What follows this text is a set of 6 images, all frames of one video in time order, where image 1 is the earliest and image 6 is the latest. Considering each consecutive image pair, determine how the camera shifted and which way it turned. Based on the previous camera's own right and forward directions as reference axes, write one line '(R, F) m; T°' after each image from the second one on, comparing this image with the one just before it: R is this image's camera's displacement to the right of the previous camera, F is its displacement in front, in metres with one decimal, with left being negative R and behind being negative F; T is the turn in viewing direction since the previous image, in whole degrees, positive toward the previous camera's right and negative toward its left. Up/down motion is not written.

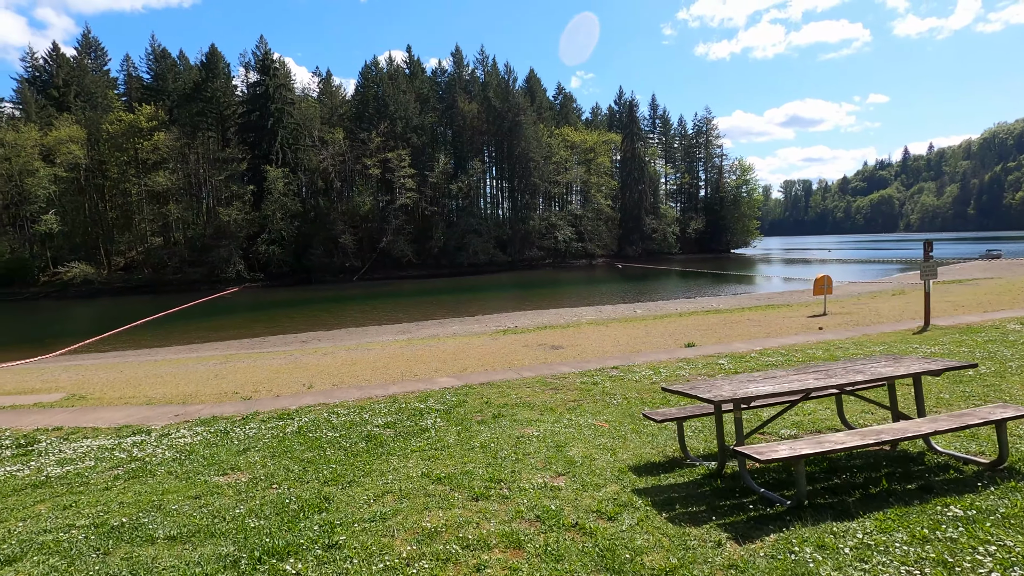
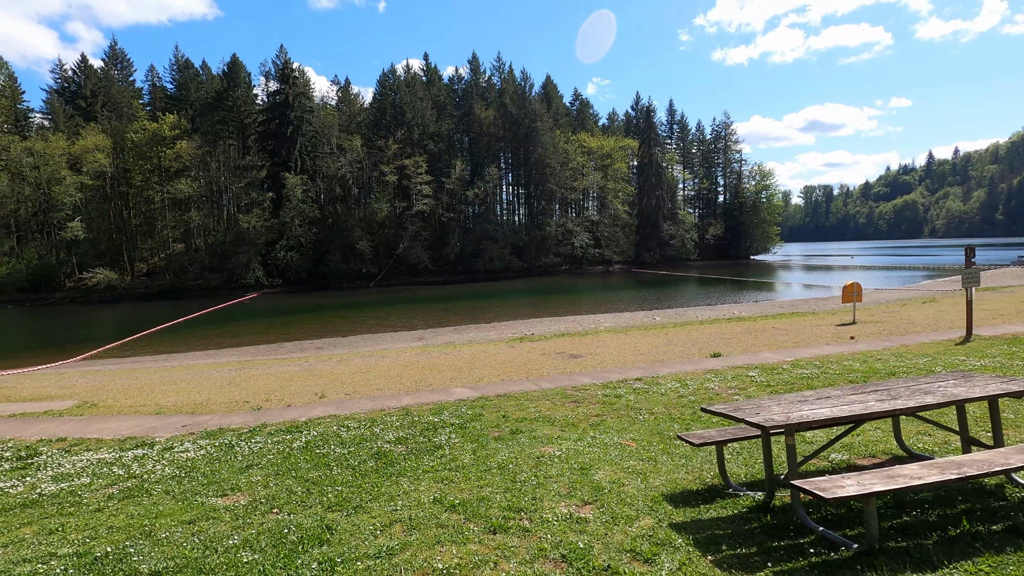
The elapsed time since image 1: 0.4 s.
(0.0, +0.3) m; -2°
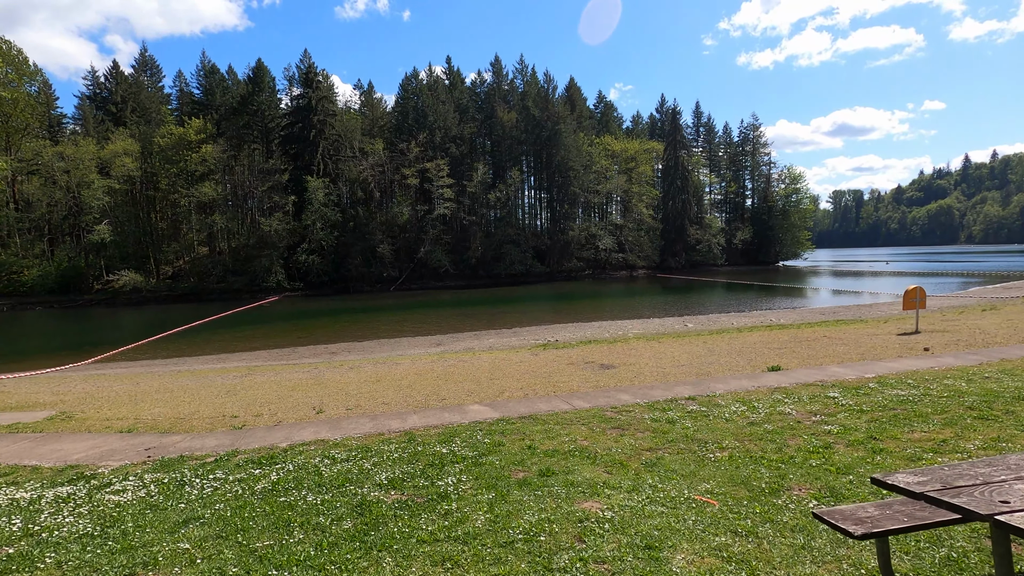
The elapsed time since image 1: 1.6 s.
(-0.1, +1.2) m; -2°
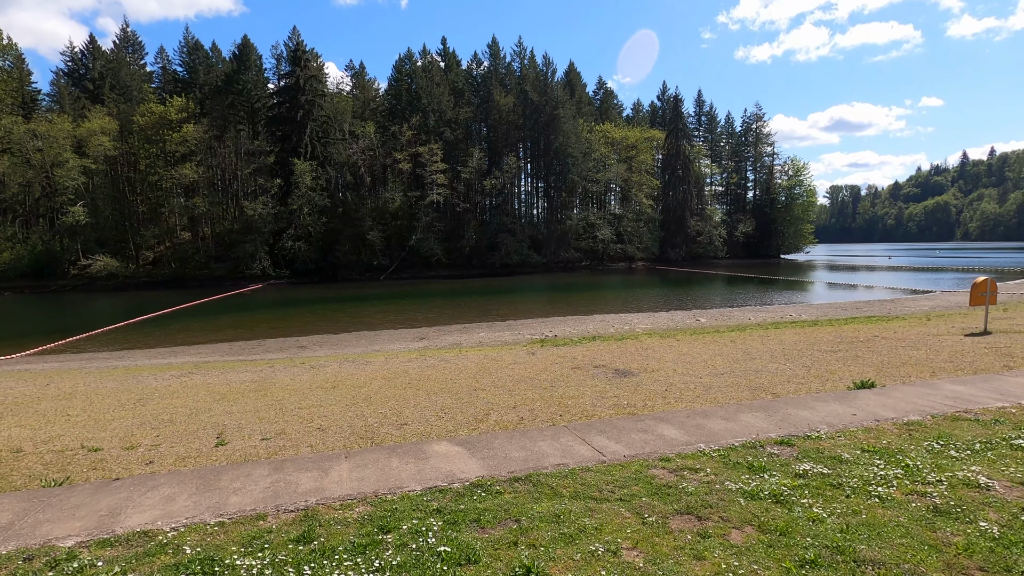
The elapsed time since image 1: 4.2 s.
(0.0, +2.3) m; +1°
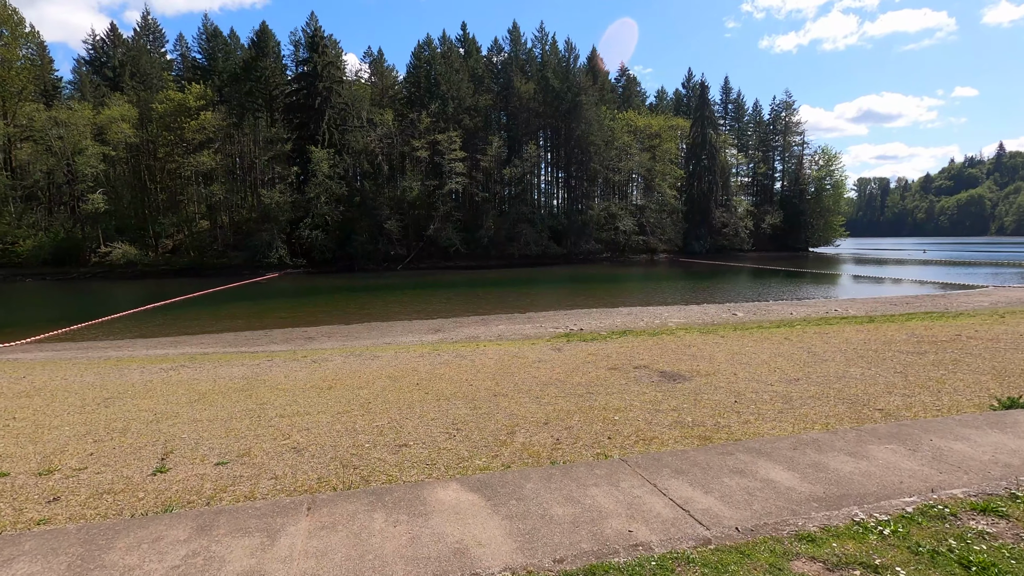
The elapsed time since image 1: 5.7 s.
(-0.1, +1.3) m; -2°
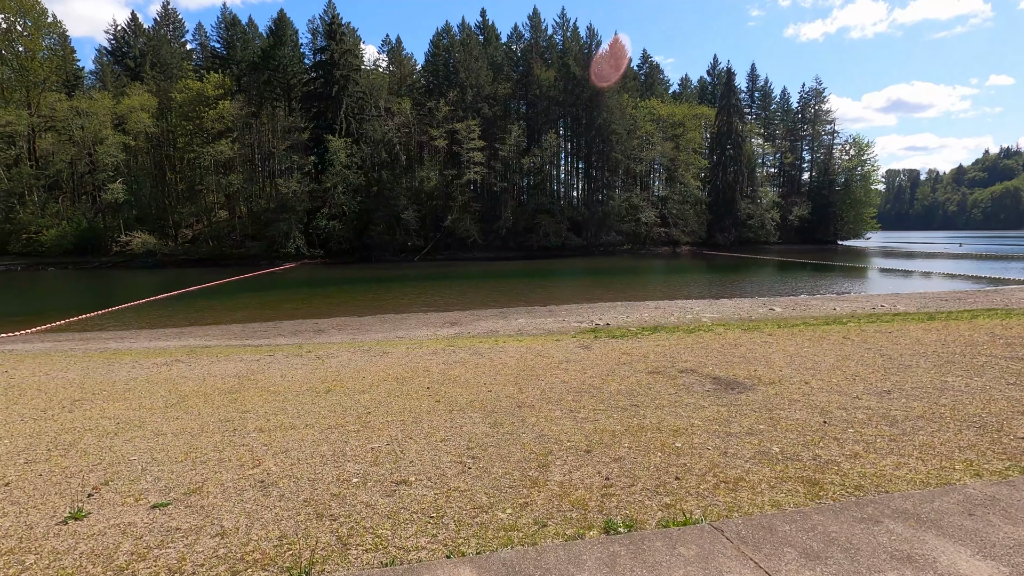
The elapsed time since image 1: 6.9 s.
(-0.1, +1.1) m; -2°
